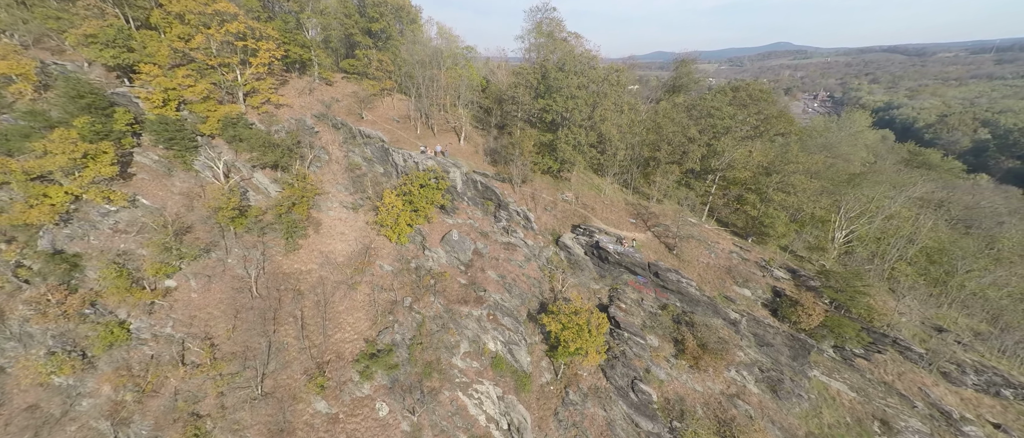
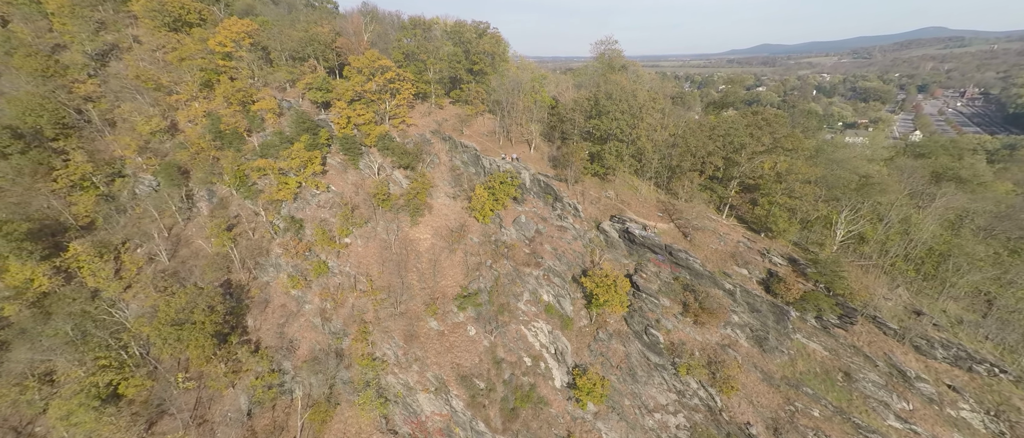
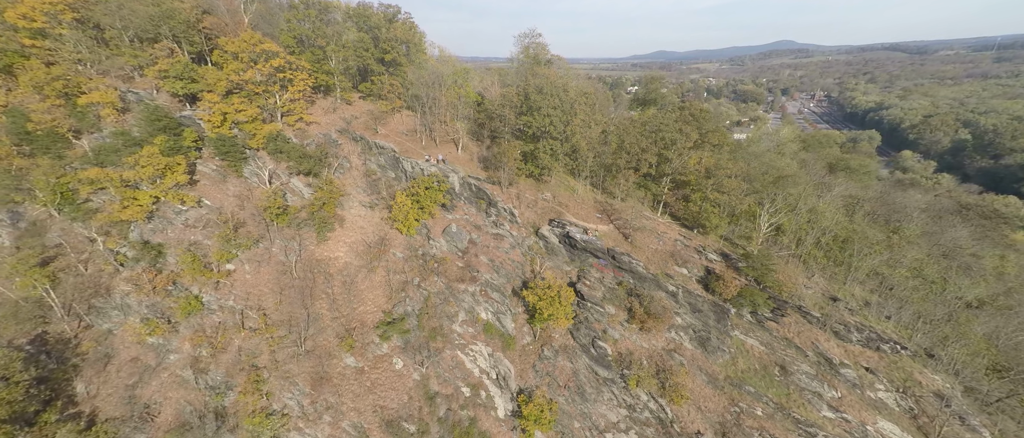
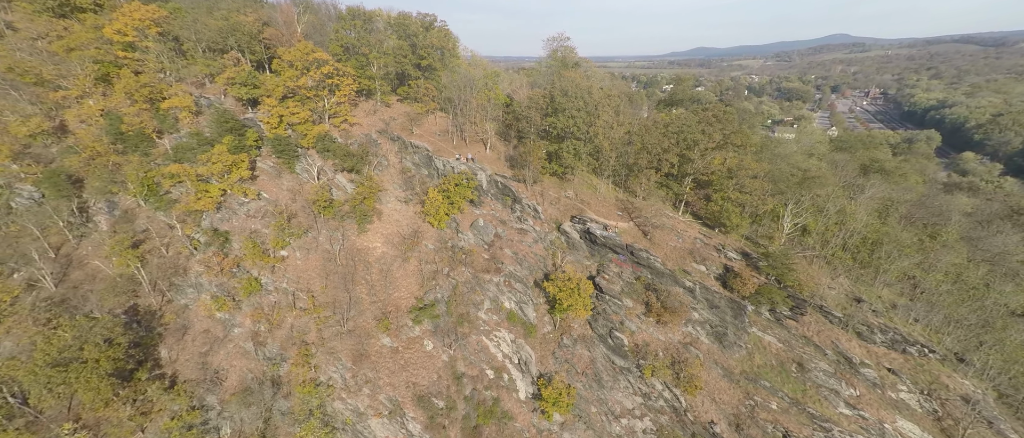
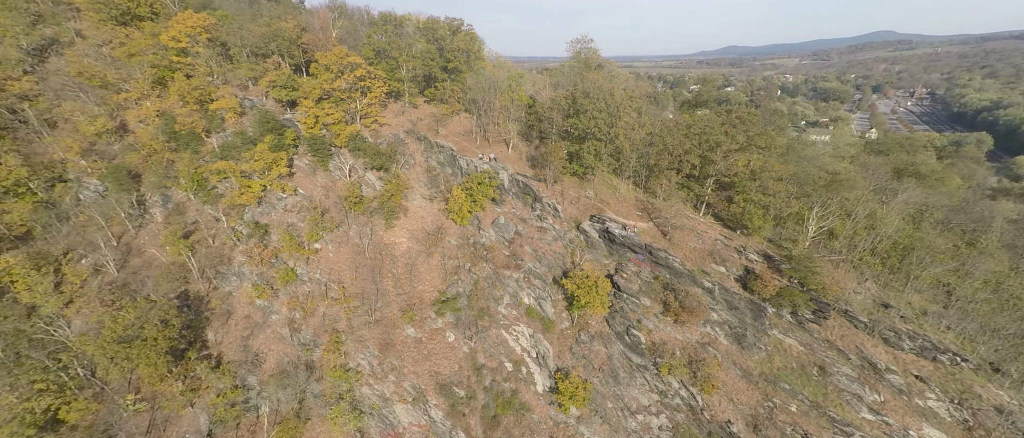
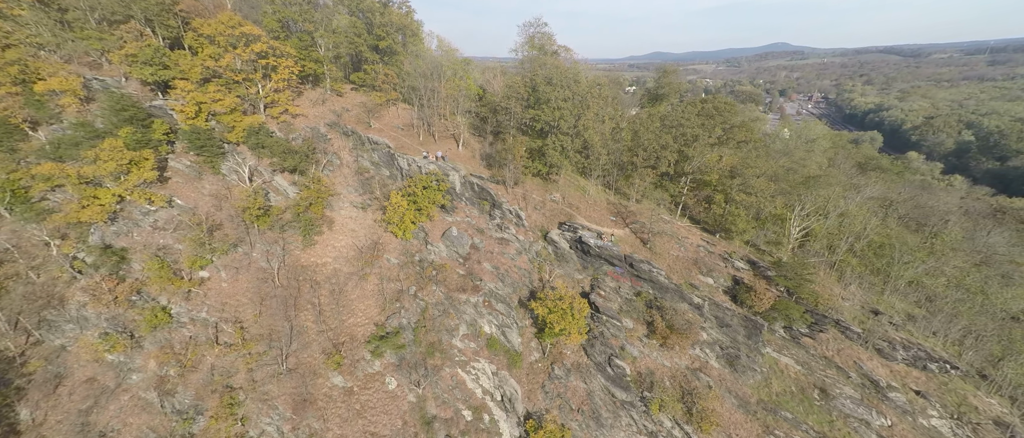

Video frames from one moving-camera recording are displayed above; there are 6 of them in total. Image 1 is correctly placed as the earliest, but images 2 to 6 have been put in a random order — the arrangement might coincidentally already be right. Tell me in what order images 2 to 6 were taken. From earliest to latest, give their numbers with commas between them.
6, 3, 4, 5, 2
